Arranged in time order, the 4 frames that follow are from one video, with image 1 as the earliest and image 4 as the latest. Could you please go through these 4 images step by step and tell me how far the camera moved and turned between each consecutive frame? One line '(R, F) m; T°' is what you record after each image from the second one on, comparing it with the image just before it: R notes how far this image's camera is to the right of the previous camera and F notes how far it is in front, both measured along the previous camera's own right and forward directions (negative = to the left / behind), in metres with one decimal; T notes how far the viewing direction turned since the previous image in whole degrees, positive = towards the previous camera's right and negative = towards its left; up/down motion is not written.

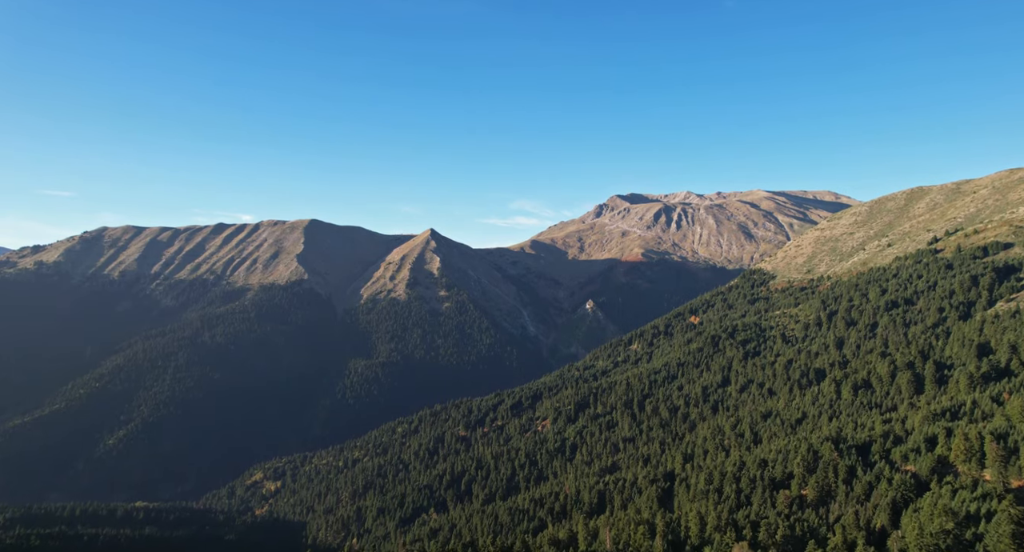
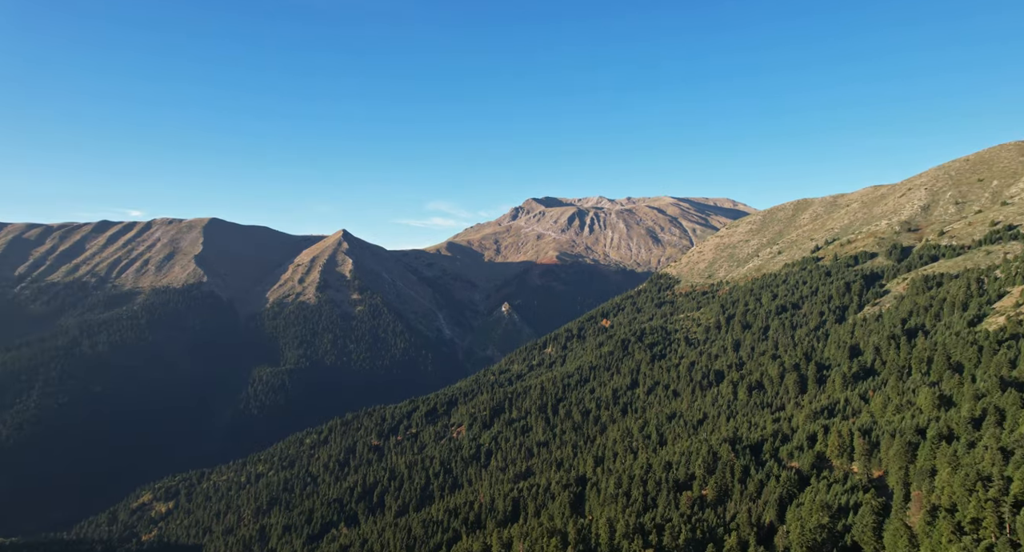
(+2.8, -11.4) m; +7°
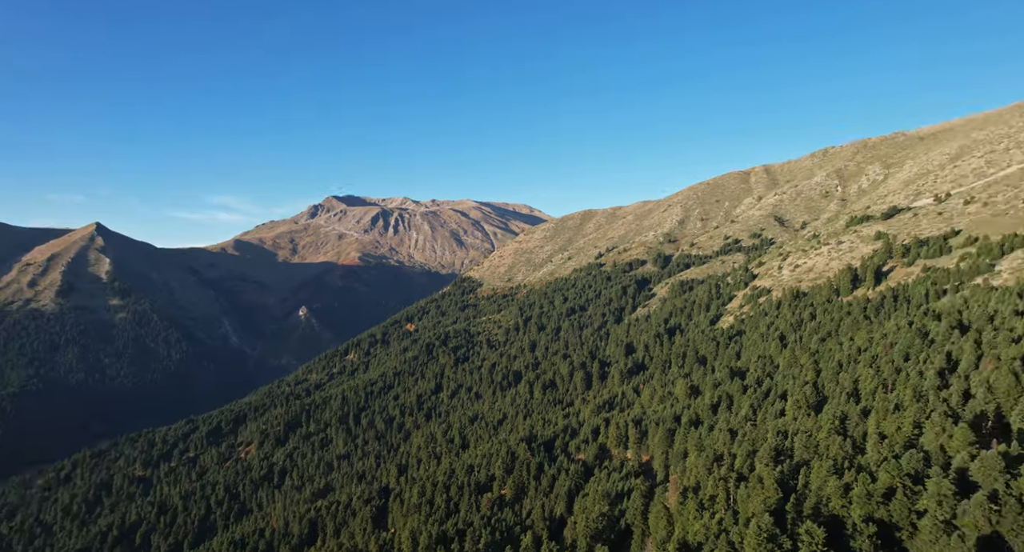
(+3.2, -8.9) m; +16°
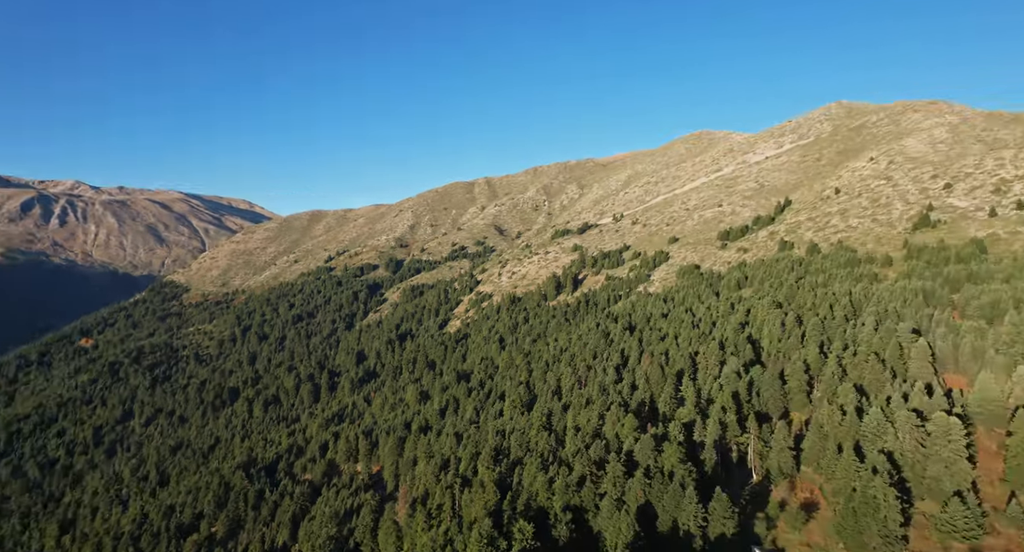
(+1.3, -1.4) m; +21°
